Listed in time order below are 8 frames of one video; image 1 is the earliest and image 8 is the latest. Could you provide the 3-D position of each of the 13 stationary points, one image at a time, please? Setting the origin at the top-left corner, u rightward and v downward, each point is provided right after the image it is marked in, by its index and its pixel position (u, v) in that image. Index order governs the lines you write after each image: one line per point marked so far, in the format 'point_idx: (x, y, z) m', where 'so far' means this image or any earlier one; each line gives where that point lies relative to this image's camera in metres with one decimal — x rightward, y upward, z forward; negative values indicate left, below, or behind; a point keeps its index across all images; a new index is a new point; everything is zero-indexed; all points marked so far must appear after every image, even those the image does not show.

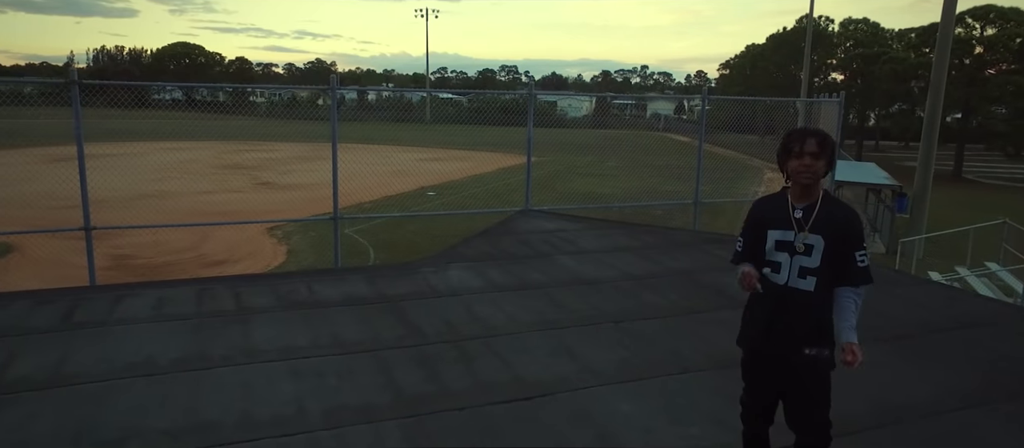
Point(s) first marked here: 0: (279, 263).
0: (-4.7, -0.8, +13.4) m
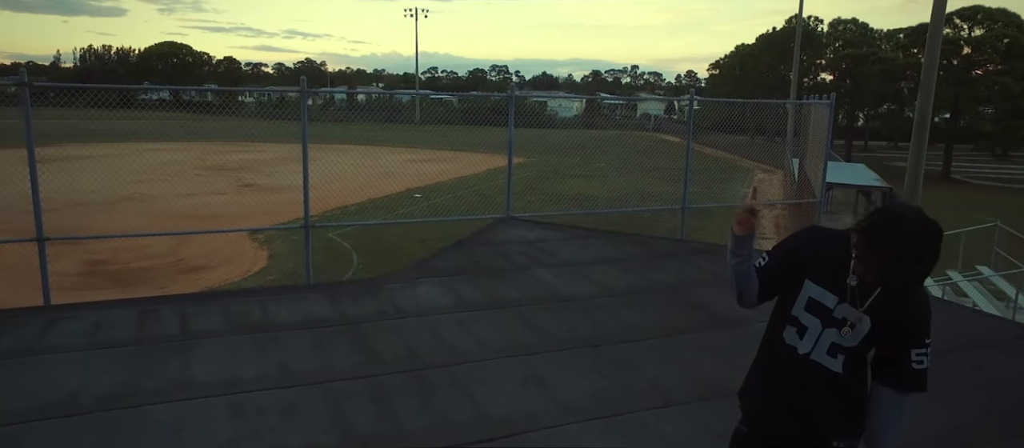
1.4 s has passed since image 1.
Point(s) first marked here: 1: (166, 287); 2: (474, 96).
0: (-5.0, -0.9, +13.0) m
1: (-5.9, -1.1, +11.2) m
2: (-0.4, +1.9, +9.7) m
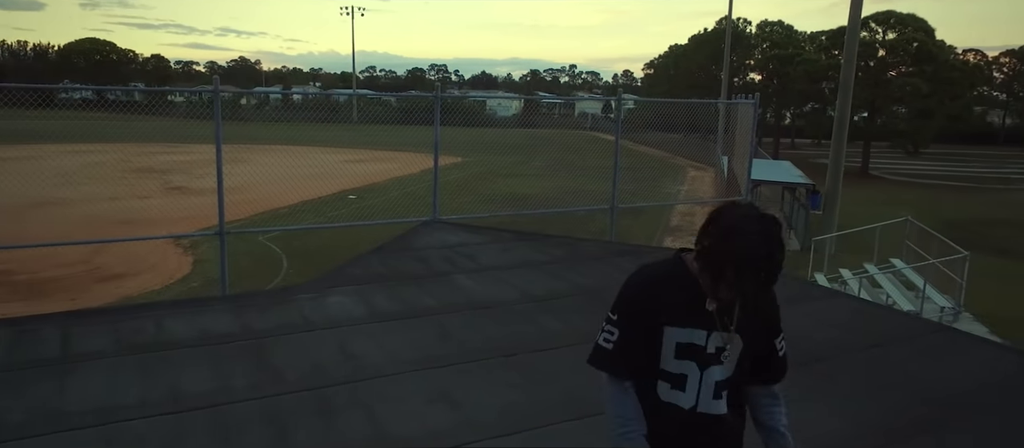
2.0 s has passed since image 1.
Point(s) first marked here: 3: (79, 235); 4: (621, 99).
0: (-6.3, -1.0, +12.4) m
1: (-7.0, -1.2, +10.5) m
2: (-1.5, +1.8, +9.5) m
3: (-9.3, -0.3, +14.0) m
4: (+1.9, +2.1, +10.8) m
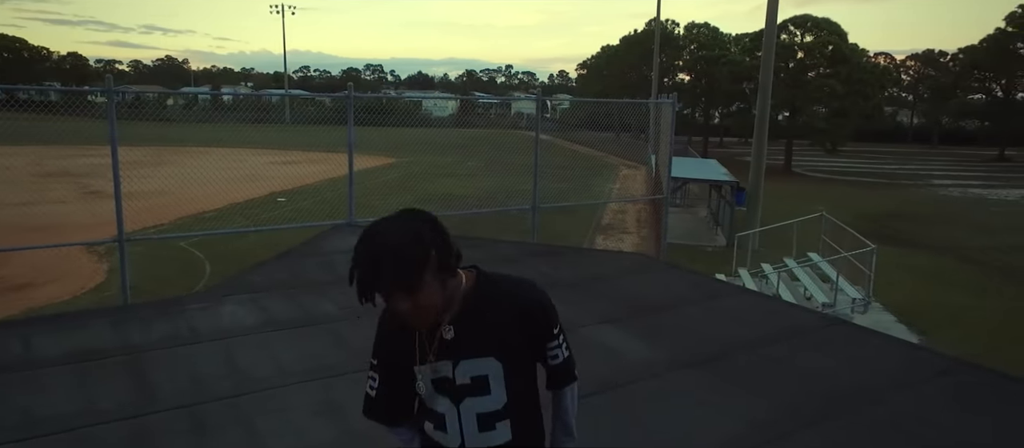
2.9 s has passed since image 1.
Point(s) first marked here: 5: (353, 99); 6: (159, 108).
0: (-7.6, -1.1, +11.7) m
1: (-8.1, -1.3, +9.8) m
2: (-2.6, +1.8, +9.2) m
3: (-10.8, -0.4, +13.0) m
4: (+0.6, +2.1, +10.9) m
5: (-2.3, +1.8, +9.3) m
6: (-5.8, +1.9, +10.5) m
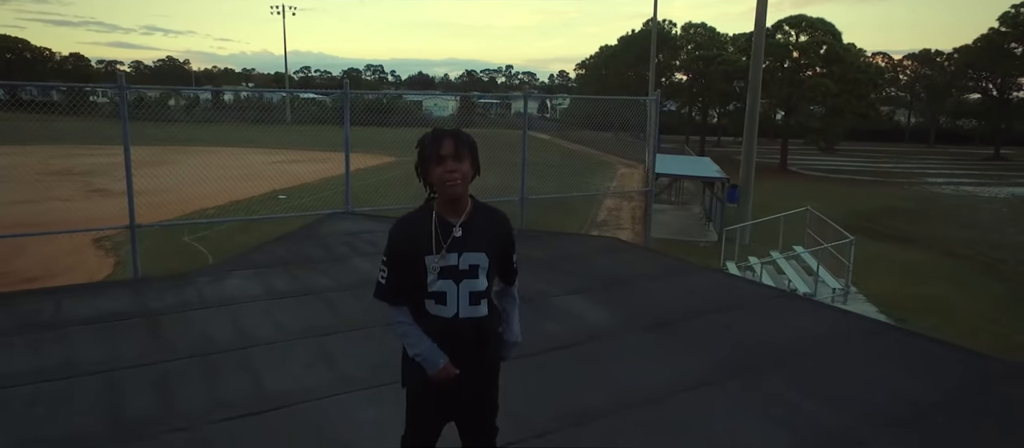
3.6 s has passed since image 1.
0: (-7.7, -1.0, +12.2) m
1: (-8.3, -1.2, +10.2) m
2: (-2.7, +1.9, +9.6) m
3: (-10.9, -0.3, +13.5) m
4: (+0.5, +2.2, +11.3) m
5: (-2.4, +1.9, +9.8) m
6: (-5.9, +2.0, +11.0) m
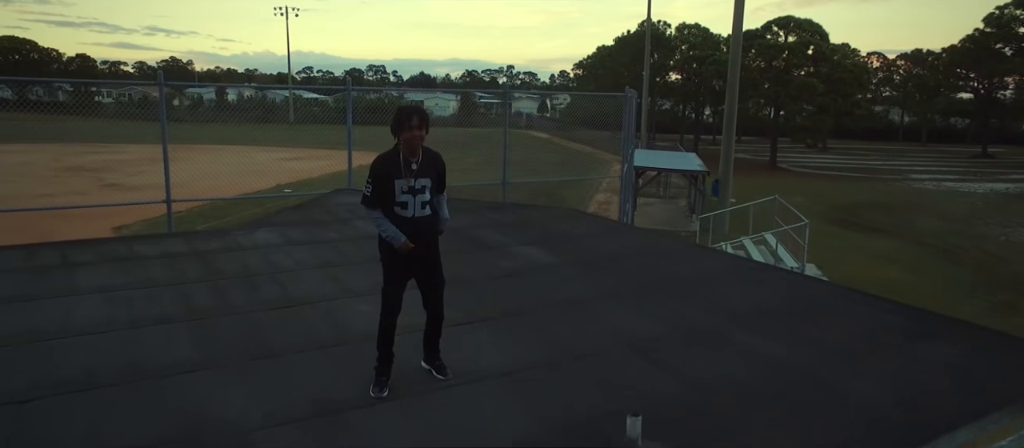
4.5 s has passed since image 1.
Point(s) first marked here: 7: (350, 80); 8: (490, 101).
0: (-8.0, -0.7, +13.4) m
1: (-8.5, -0.9, +11.5) m
2: (-3.0, +2.2, +10.9) m
3: (-11.2, 0.0, +14.7) m
4: (+0.2, +2.5, +12.5) m
5: (-2.7, +2.2, +11.0) m
6: (-6.2, +2.3, +12.2) m
7: (-2.7, +2.4, +10.9) m
8: (-0.4, +2.4, +12.9) m
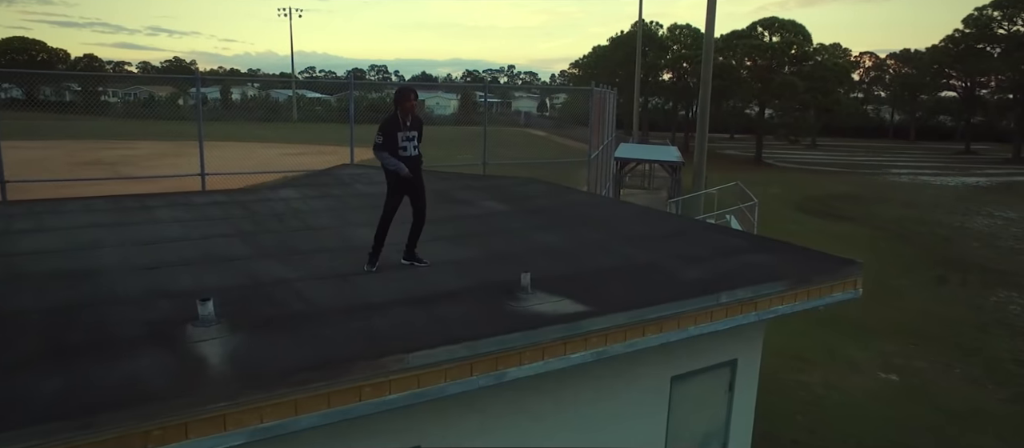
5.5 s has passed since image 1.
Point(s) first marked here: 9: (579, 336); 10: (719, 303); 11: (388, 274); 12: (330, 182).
0: (-8.3, -0.3, +15.1) m
1: (-8.9, -0.5, +13.1) m
2: (-3.4, +2.7, +12.5) m
3: (-11.5, +0.4, +16.4) m
4: (-0.1, +2.9, +14.2) m
5: (-3.1, +2.6, +12.7) m
6: (-6.5, +2.7, +13.9) m
7: (-3.1, +2.8, +12.5) m
8: (-0.8, +2.9, +14.6) m
9: (+0.4, -0.6, +3.8) m
10: (+1.4, -0.5, +4.3) m
11: (-0.9, -0.4, +4.6) m
12: (-2.2, +0.5, +8.0) m
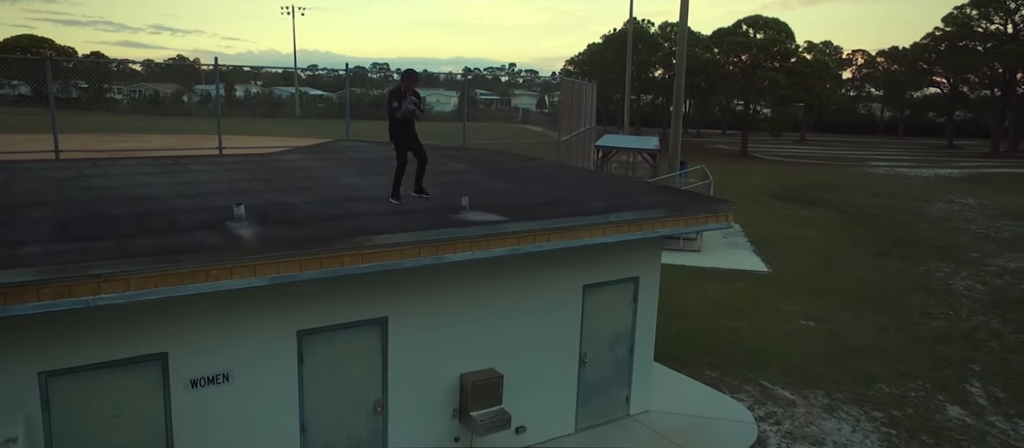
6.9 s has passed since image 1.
0: (-8.8, +0.3, +16.8) m
1: (-9.4, +0.1, +14.8) m
2: (-3.8, +3.2, +14.2) m
3: (-12.0, +1.0, +18.1) m
4: (-0.6, +3.5, +15.8) m
5: (-3.5, +3.2, +14.3) m
6: (-7.0, +3.3, +15.5) m
7: (-3.5, +3.4, +14.2) m
8: (-1.3, +3.5, +16.2) m
9: (-0.1, -0.1, +5.4) m
10: (+0.9, 0.0, +6.0) m
11: (-1.4, +0.2, +6.2) m
12: (-2.7, +1.1, +9.6) m
